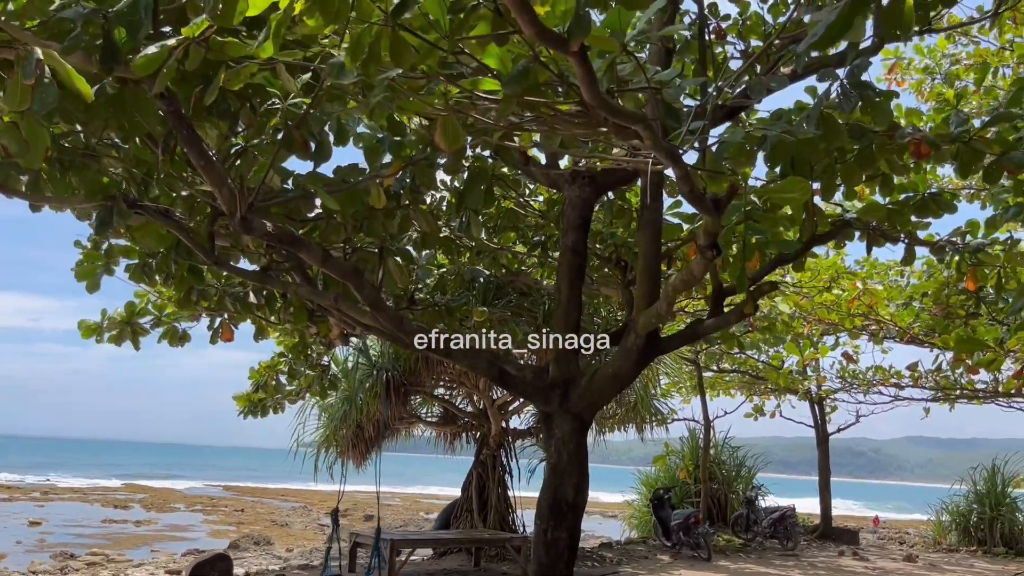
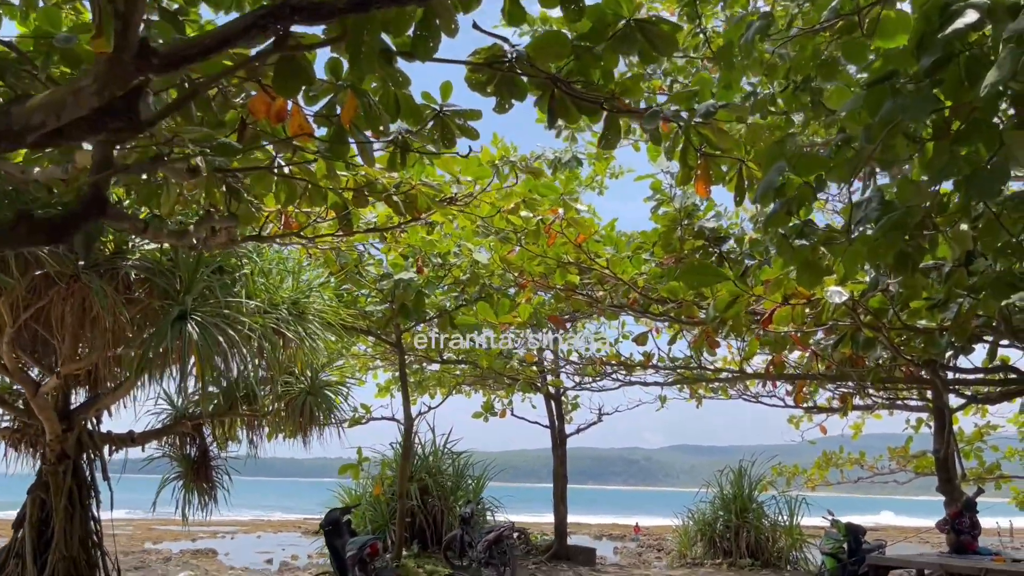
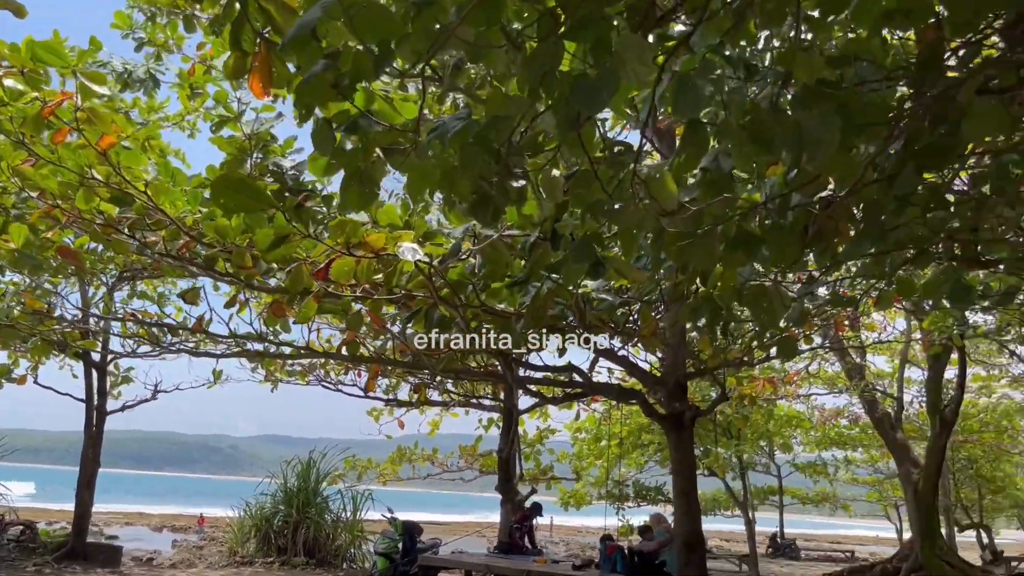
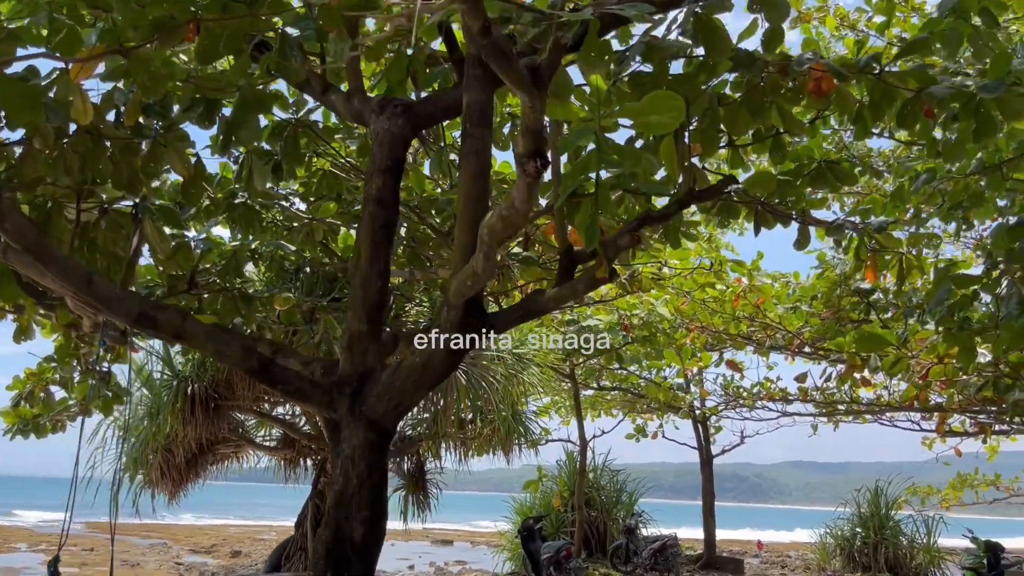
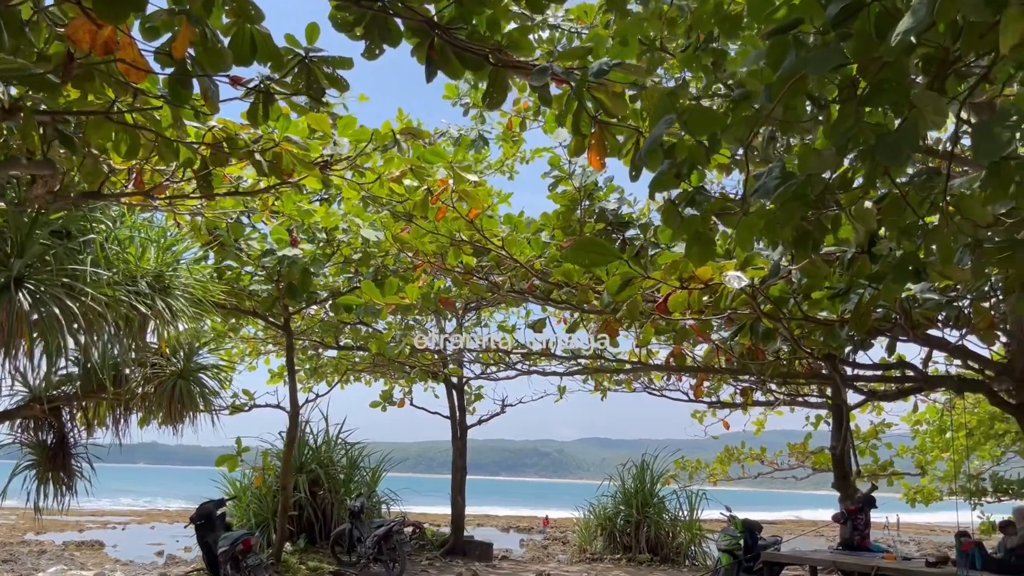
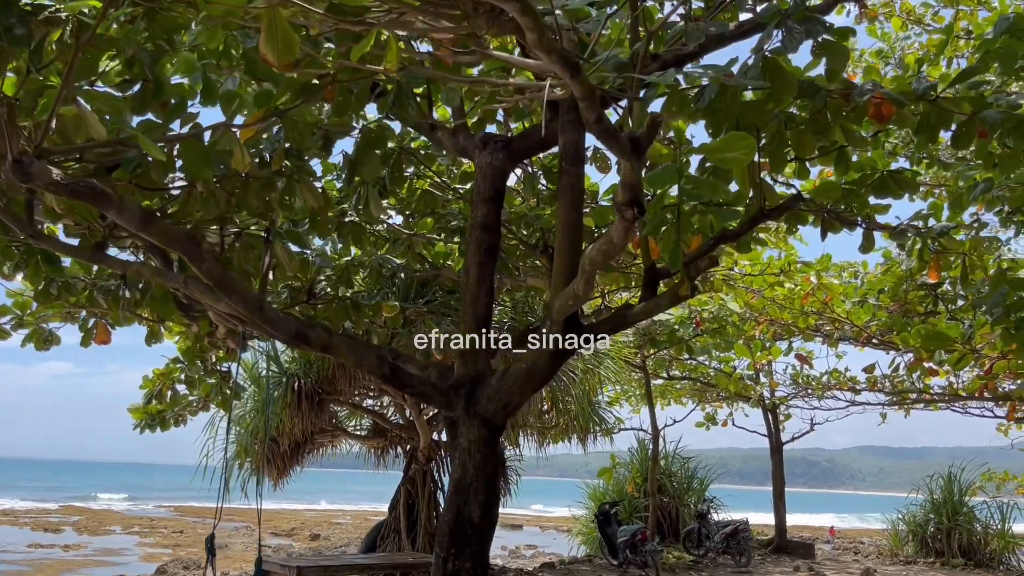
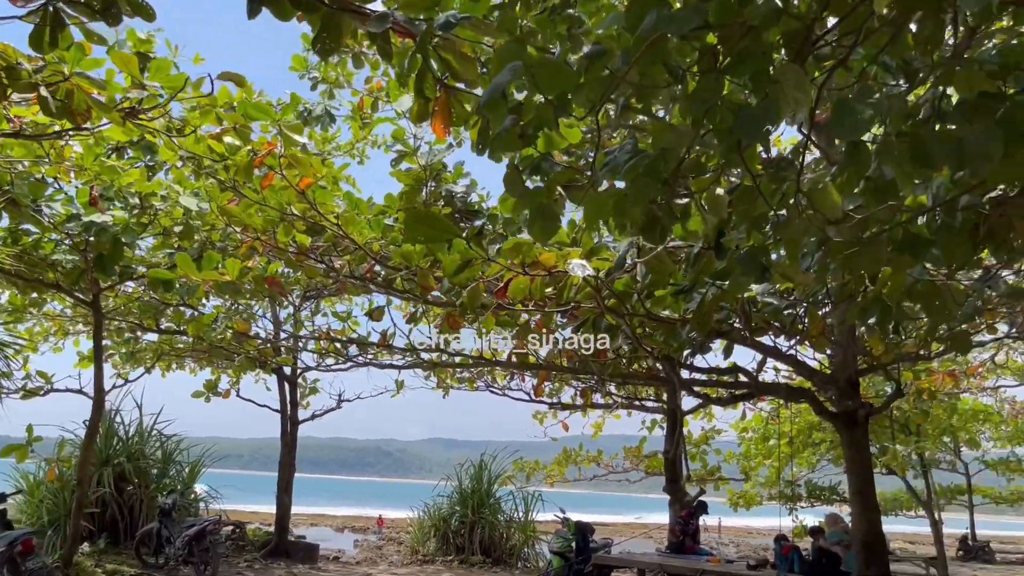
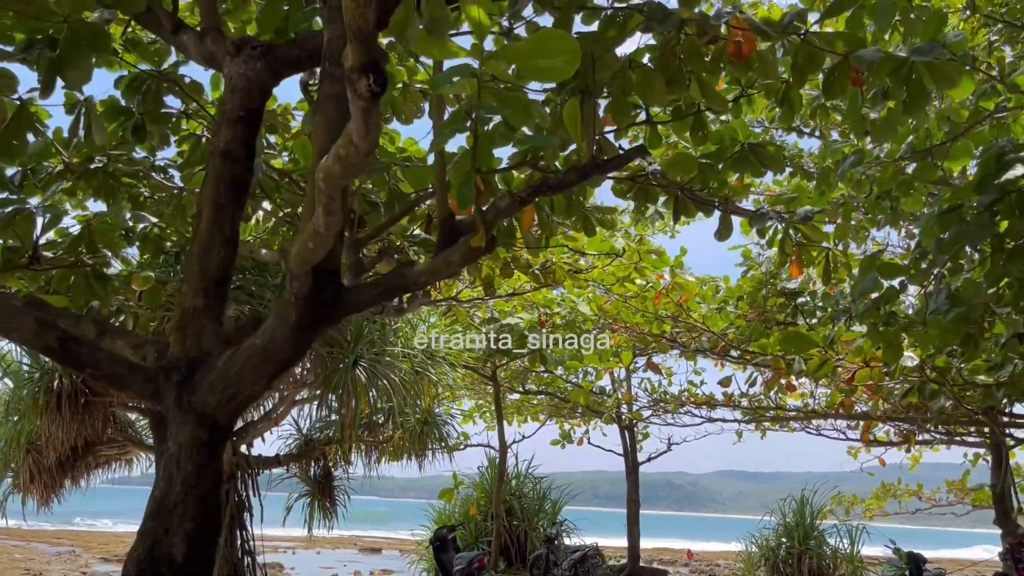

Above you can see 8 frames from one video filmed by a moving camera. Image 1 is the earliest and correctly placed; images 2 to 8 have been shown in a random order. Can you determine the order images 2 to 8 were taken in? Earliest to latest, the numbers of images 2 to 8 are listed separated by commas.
6, 4, 8, 2, 5, 7, 3
